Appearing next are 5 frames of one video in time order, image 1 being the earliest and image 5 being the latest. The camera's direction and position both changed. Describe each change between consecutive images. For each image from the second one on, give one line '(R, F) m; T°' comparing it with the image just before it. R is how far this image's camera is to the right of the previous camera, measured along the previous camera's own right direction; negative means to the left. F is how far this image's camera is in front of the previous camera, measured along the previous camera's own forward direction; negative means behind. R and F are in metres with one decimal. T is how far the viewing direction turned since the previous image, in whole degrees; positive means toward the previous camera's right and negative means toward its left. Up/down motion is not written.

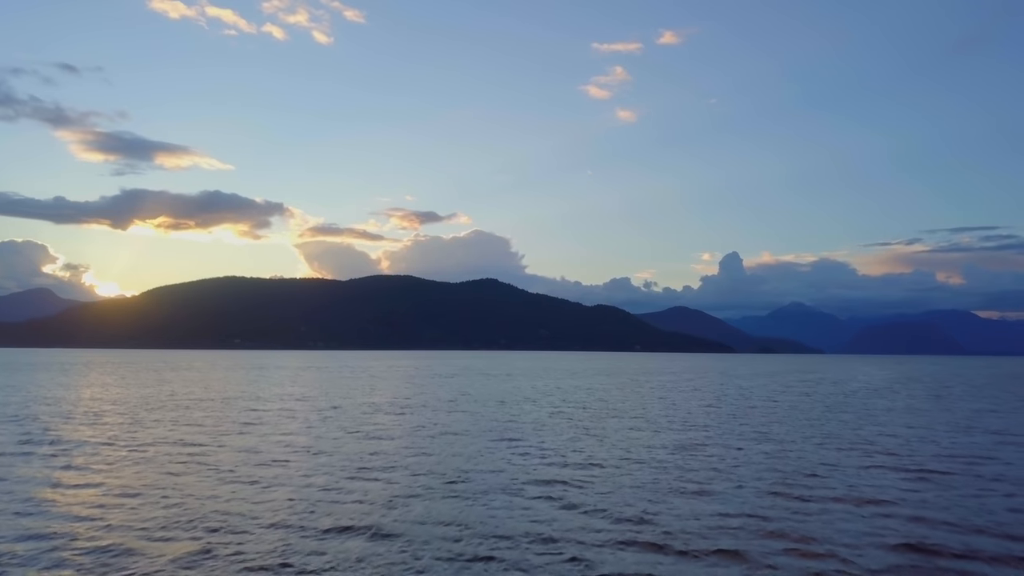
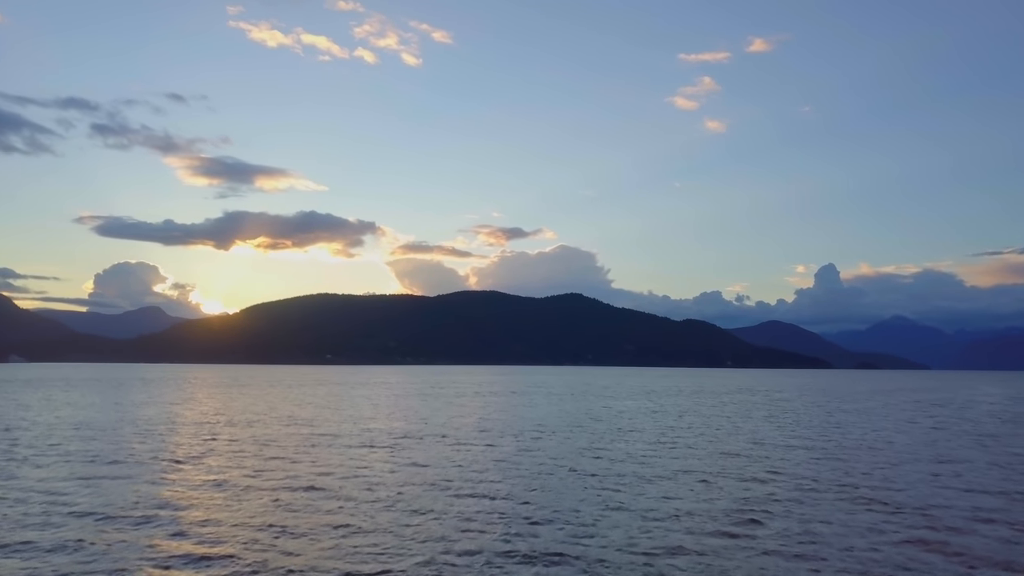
(+5.3, +18.4) m; -6°
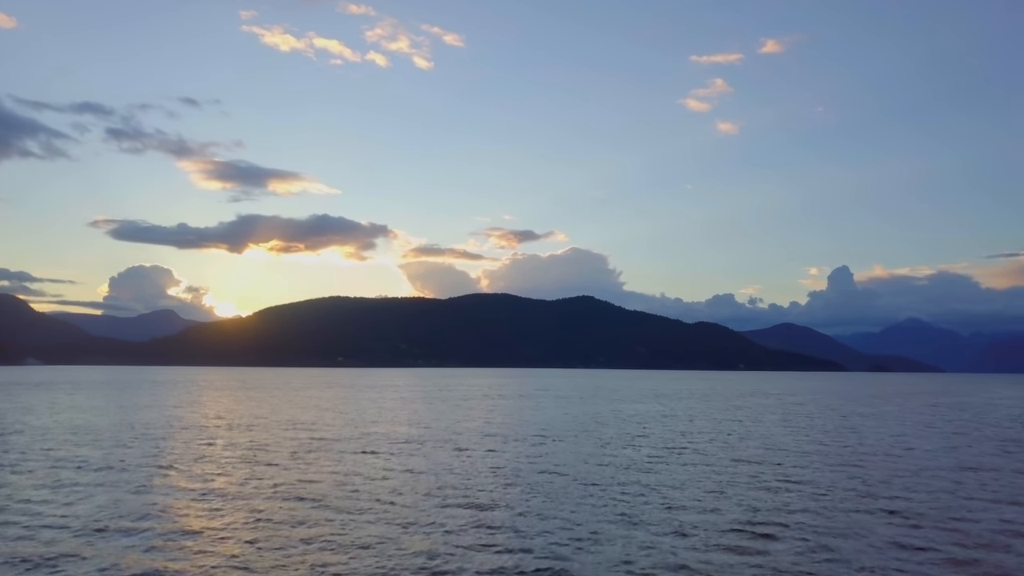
(+2.4, -6.6) m; -1°
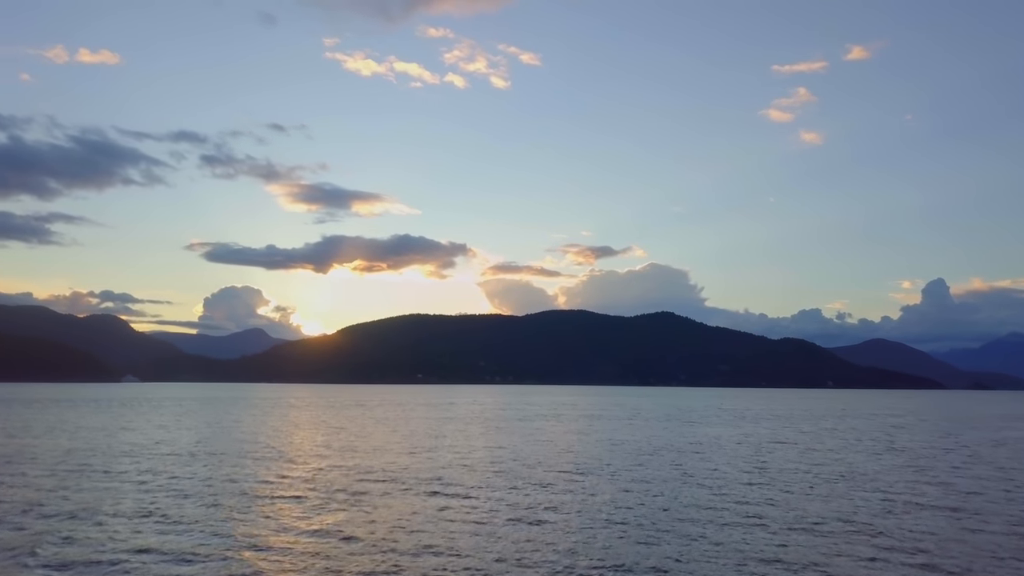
(+3.4, +1.1) m; -6°
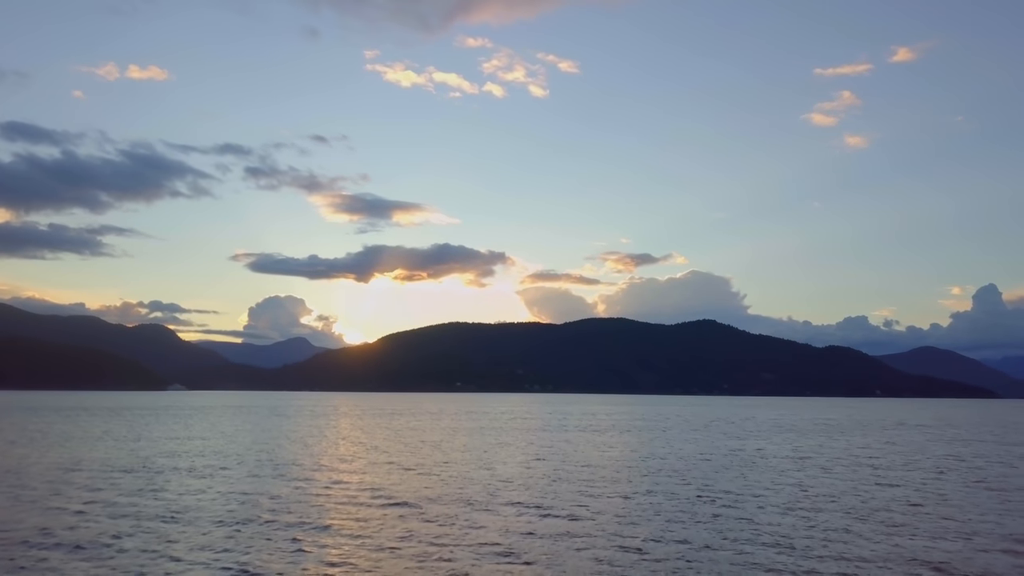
(+0.2, +1.4) m; -3°
